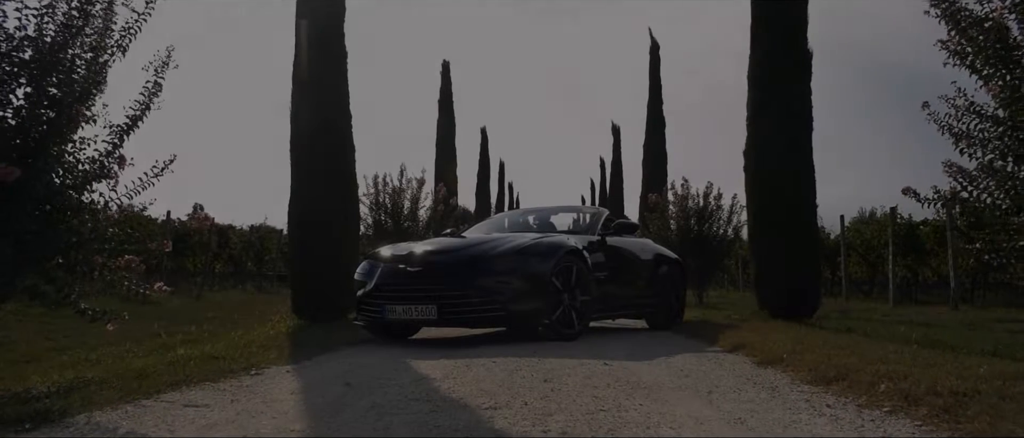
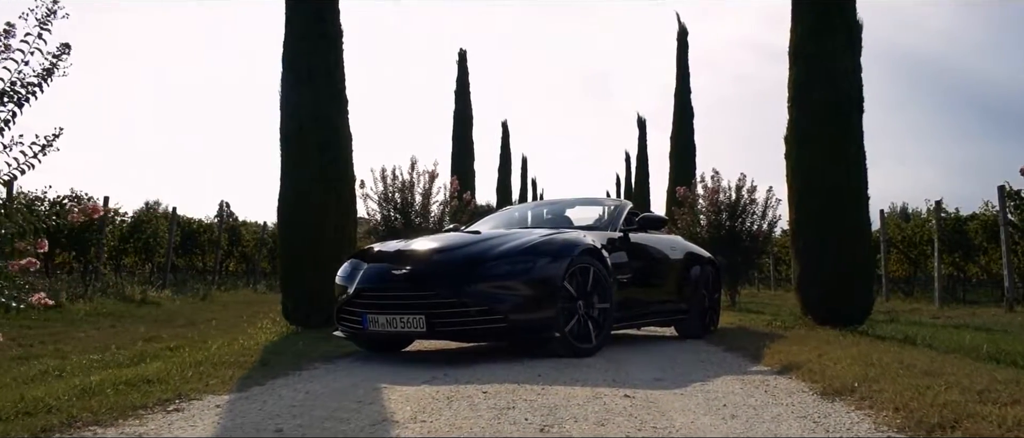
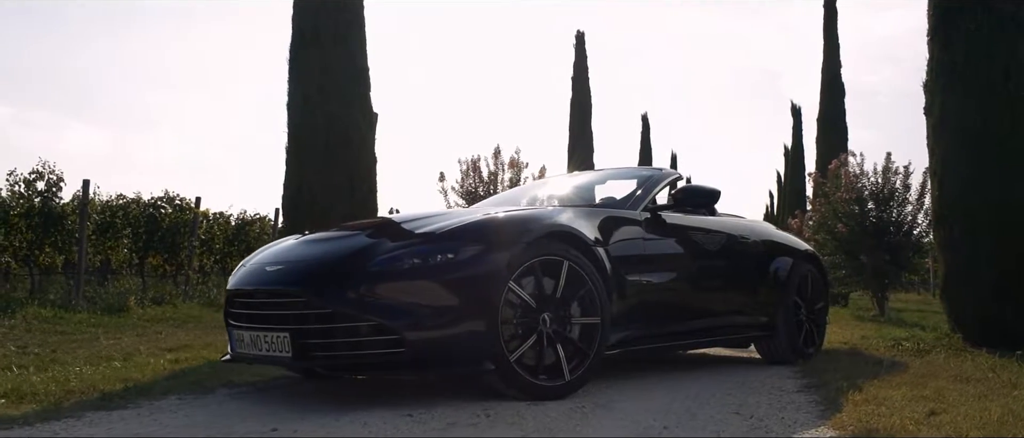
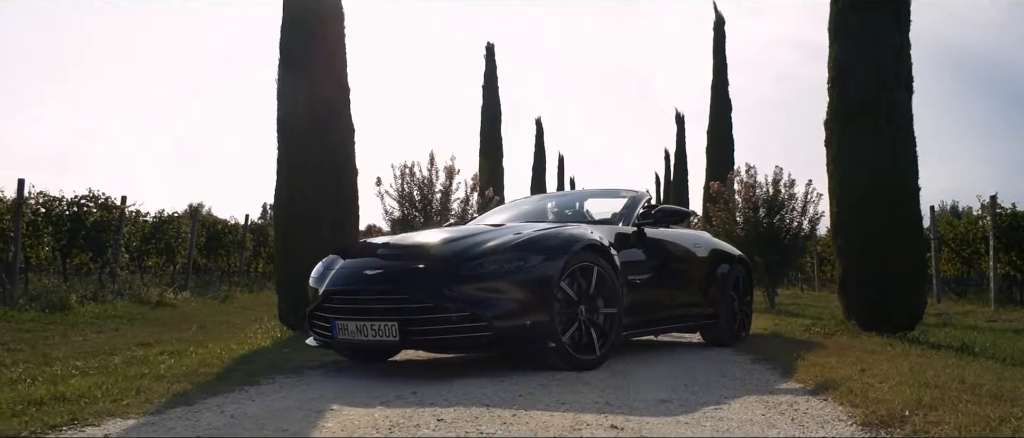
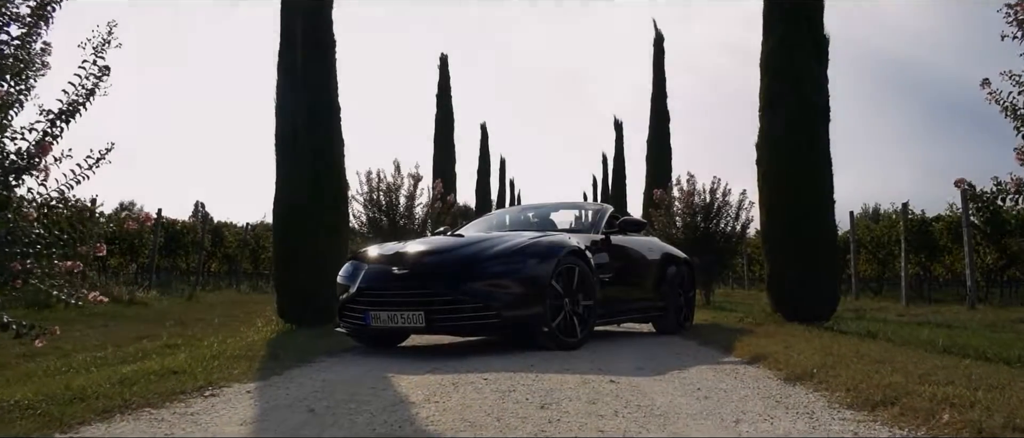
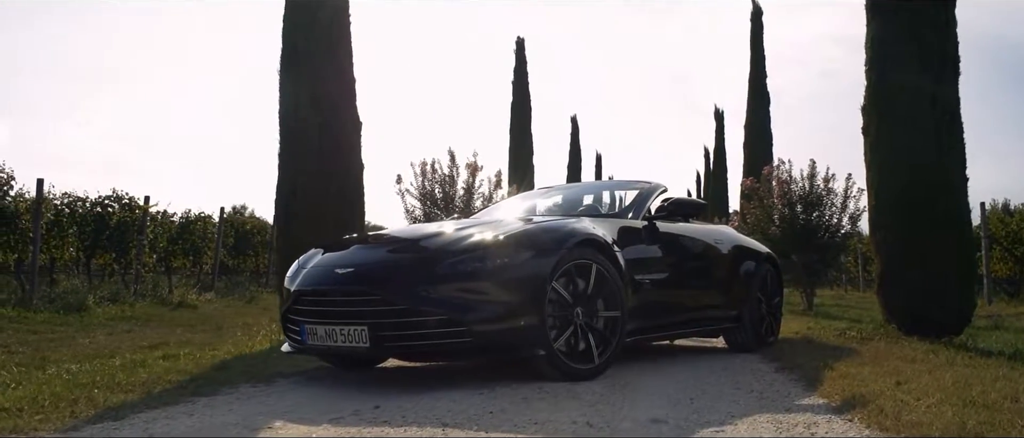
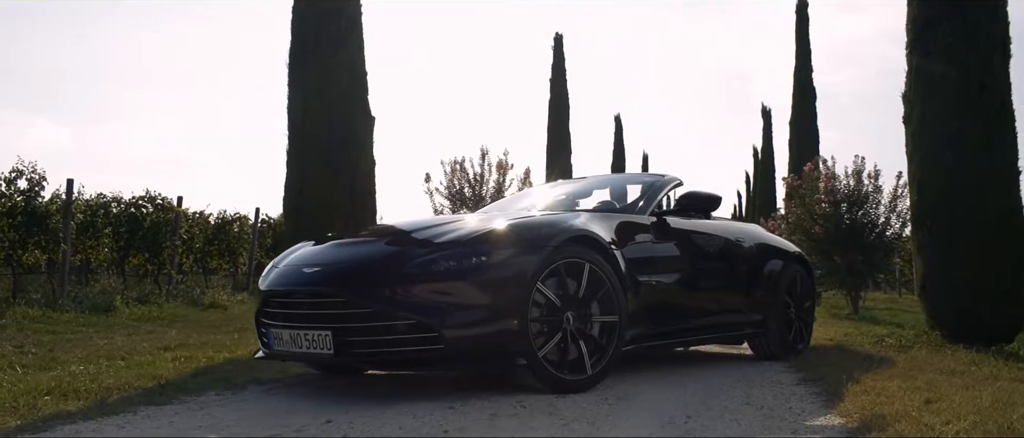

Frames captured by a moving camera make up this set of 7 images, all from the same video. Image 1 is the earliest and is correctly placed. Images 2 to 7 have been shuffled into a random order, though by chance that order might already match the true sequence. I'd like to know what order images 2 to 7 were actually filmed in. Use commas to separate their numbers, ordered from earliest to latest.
5, 2, 4, 6, 7, 3
